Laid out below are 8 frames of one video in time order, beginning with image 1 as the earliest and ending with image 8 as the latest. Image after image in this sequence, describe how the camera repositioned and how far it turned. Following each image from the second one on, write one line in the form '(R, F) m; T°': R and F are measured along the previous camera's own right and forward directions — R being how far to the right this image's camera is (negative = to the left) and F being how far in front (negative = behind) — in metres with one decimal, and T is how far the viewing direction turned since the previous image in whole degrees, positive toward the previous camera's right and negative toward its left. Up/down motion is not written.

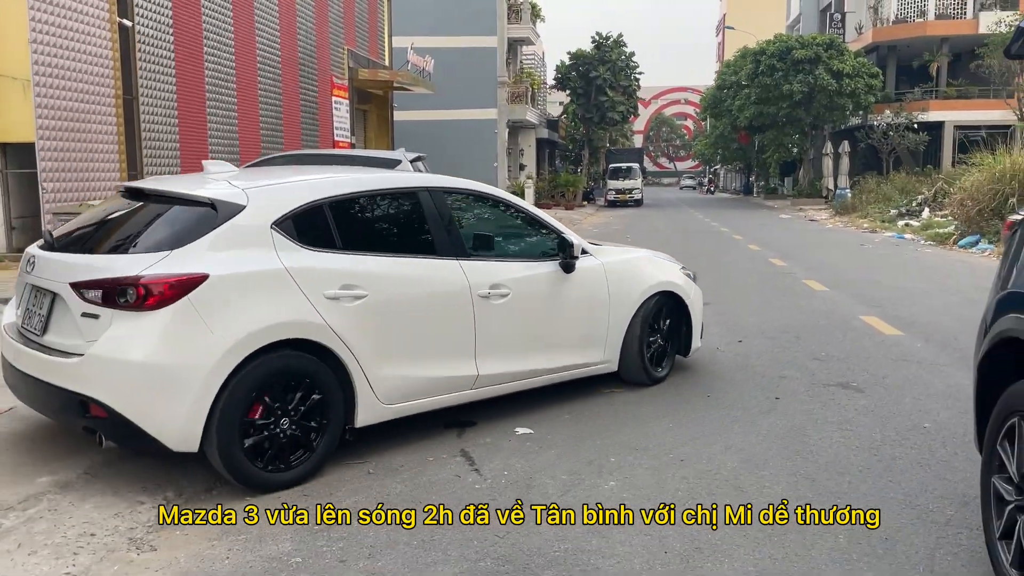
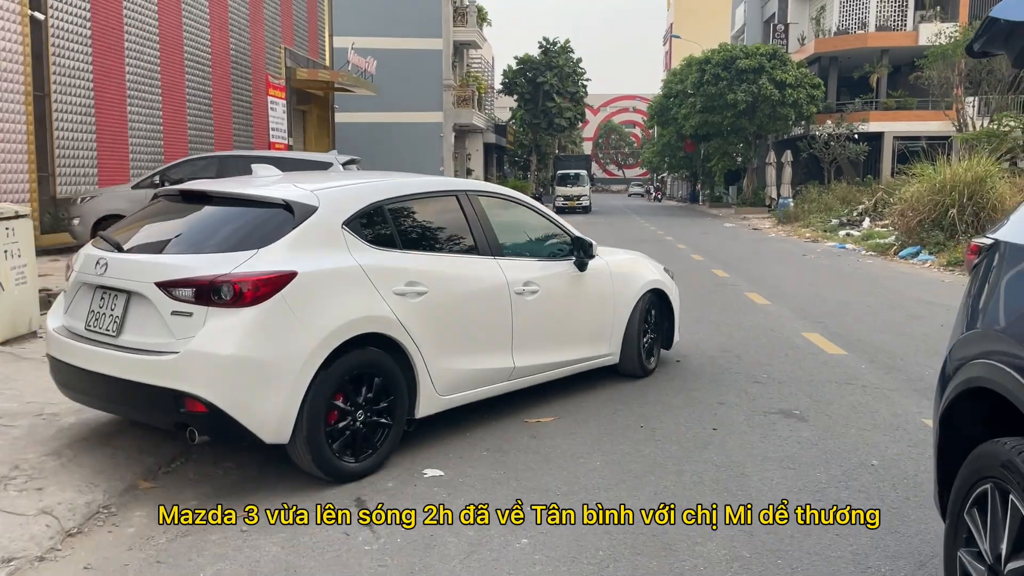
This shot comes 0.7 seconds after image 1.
(+0.2, +0.5) m; +3°
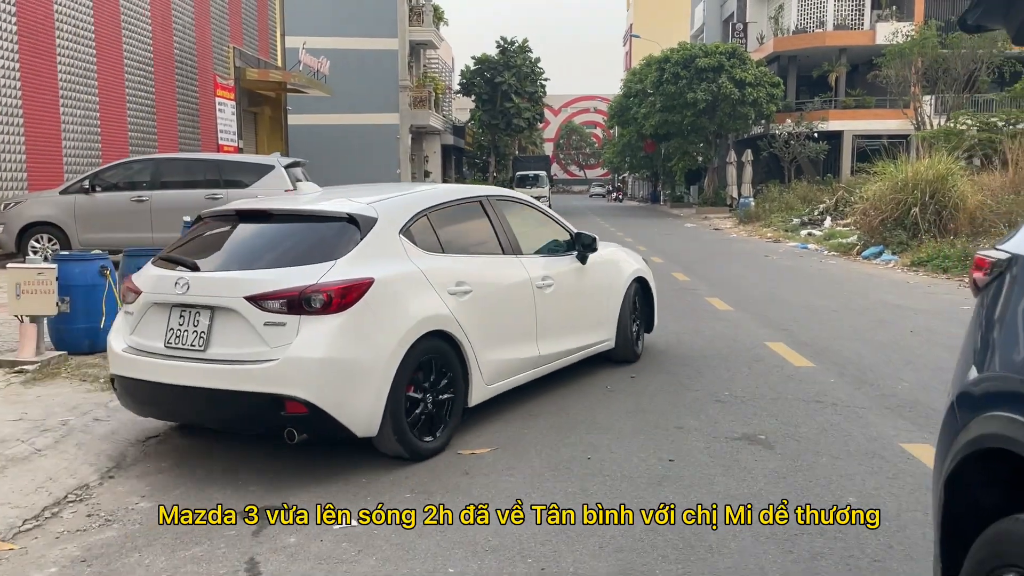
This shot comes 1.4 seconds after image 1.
(+0.2, +0.6) m; +2°
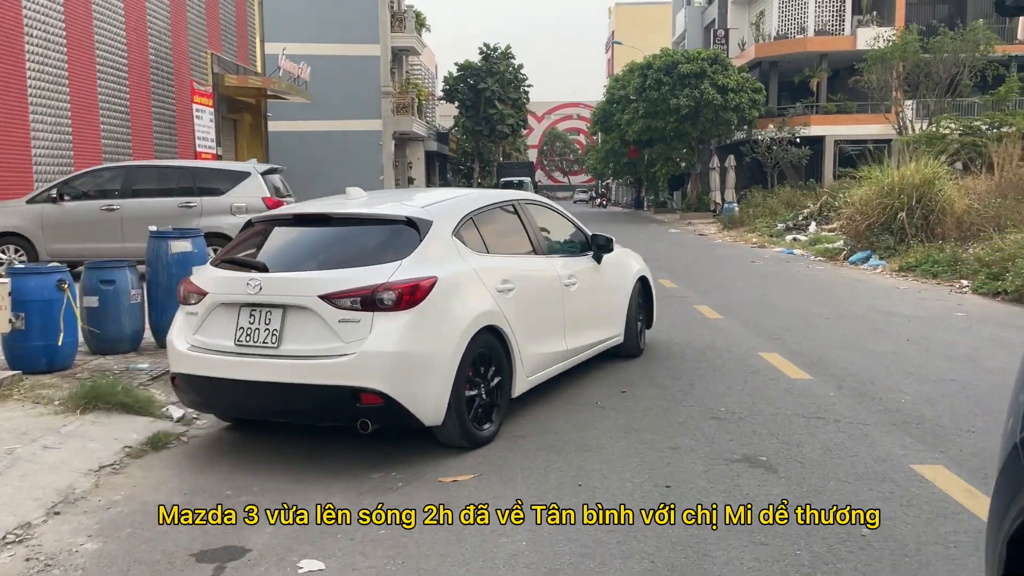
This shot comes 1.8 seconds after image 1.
(0.0, +0.3) m; +1°
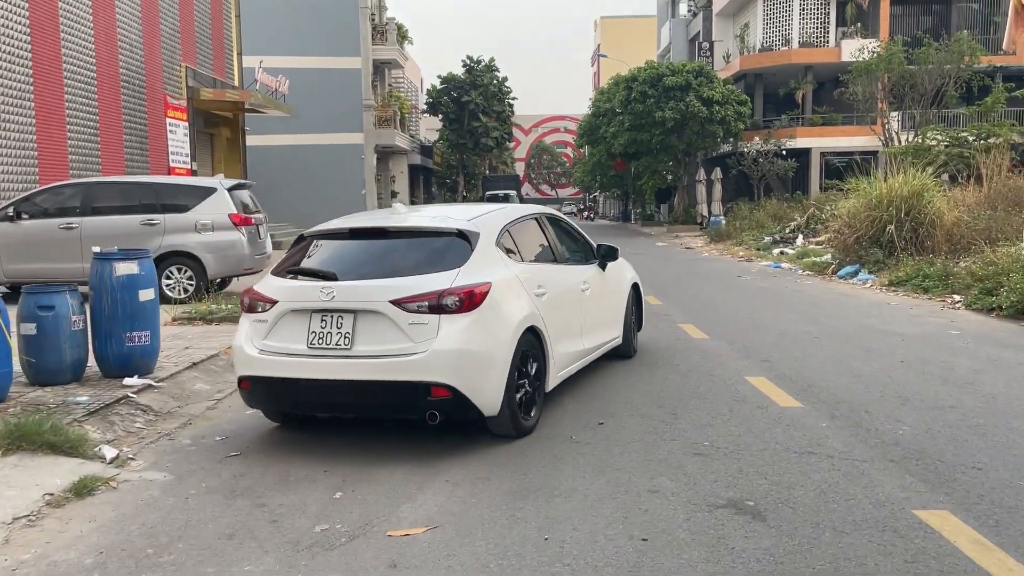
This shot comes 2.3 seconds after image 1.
(+0.1, +0.4) m; +1°
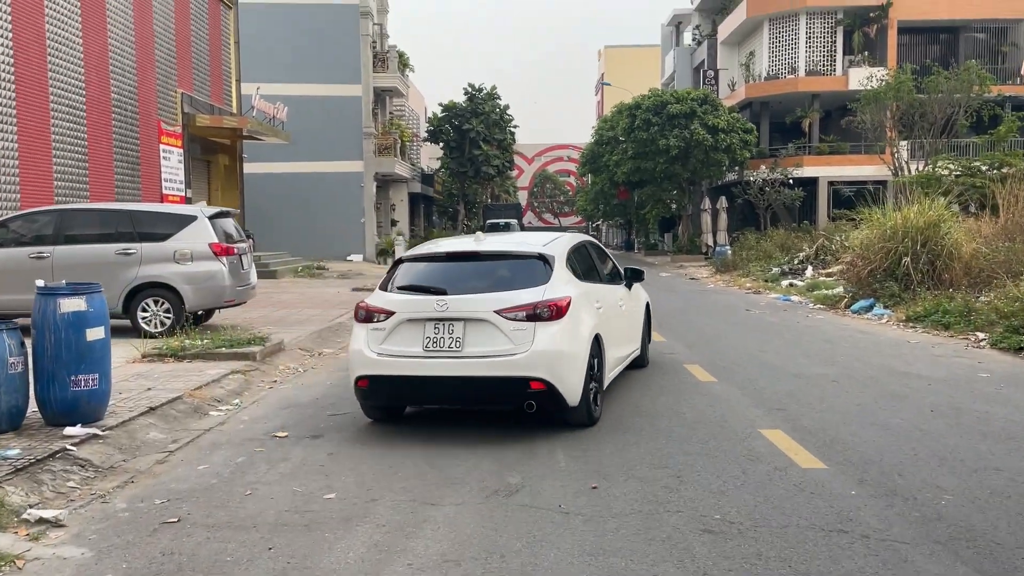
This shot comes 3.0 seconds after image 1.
(+0.1, +0.7) m; 0°
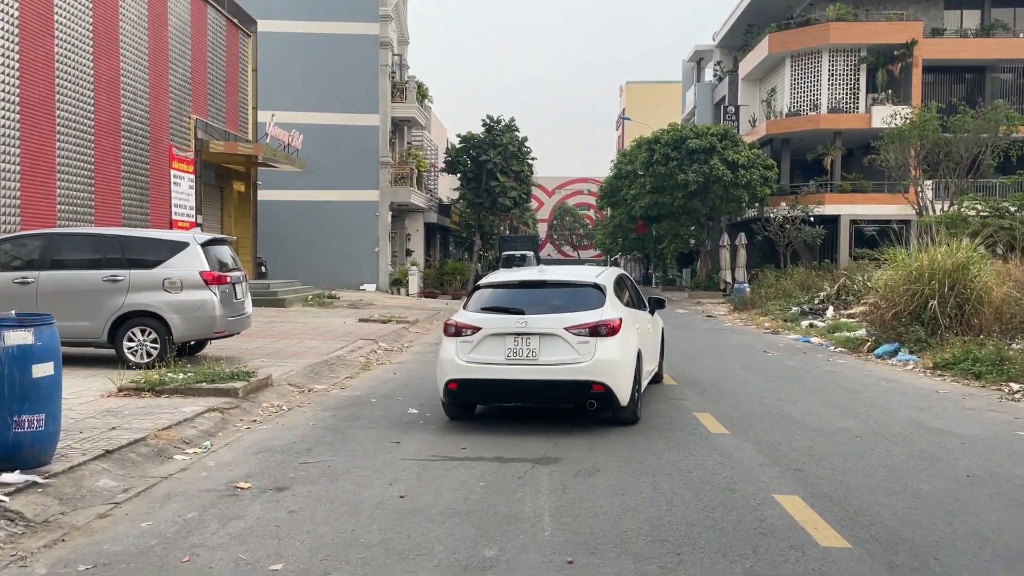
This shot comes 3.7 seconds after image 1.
(+0.2, +0.6) m; -1°
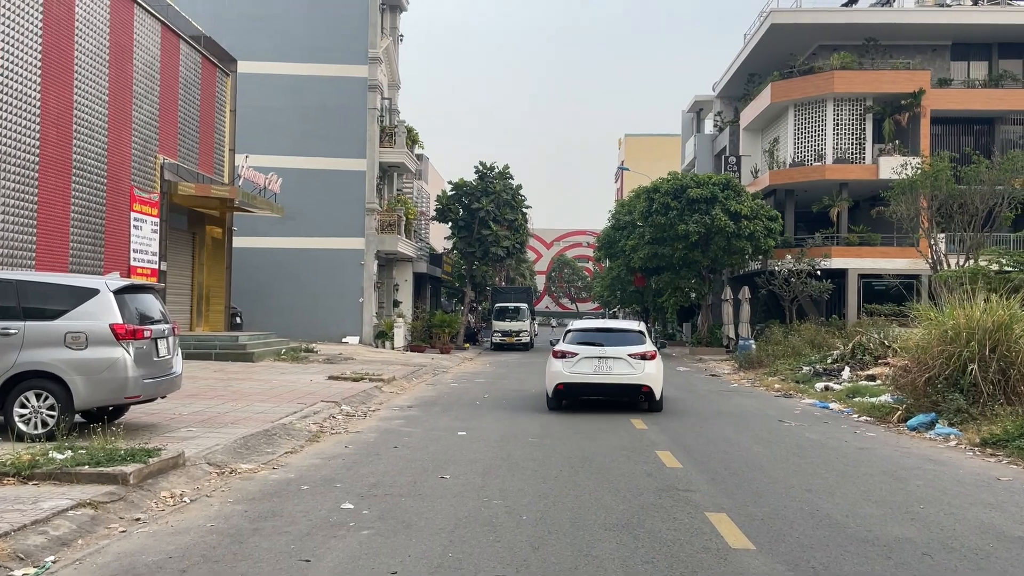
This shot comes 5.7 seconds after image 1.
(+0.3, +1.7) m; 0°
